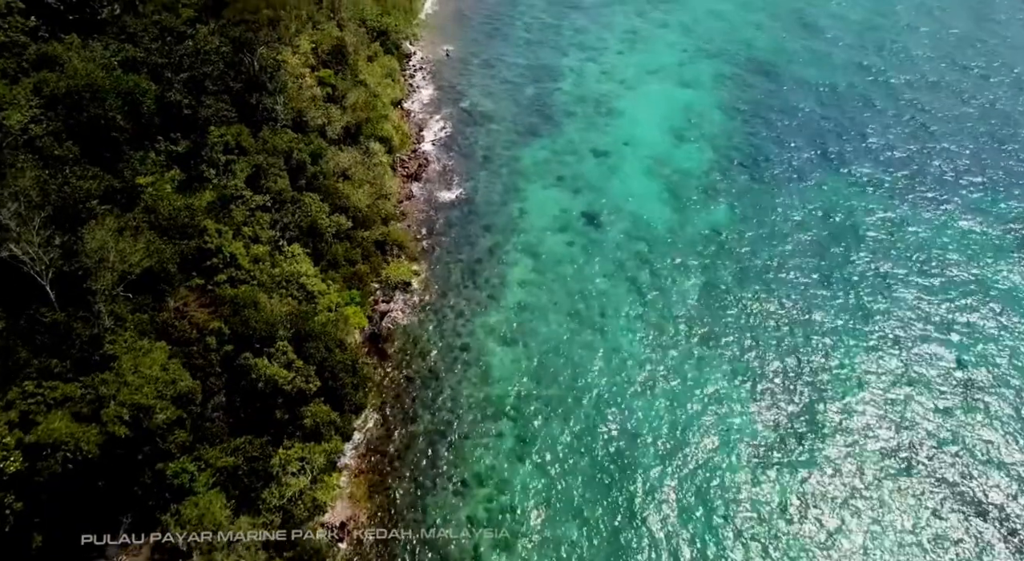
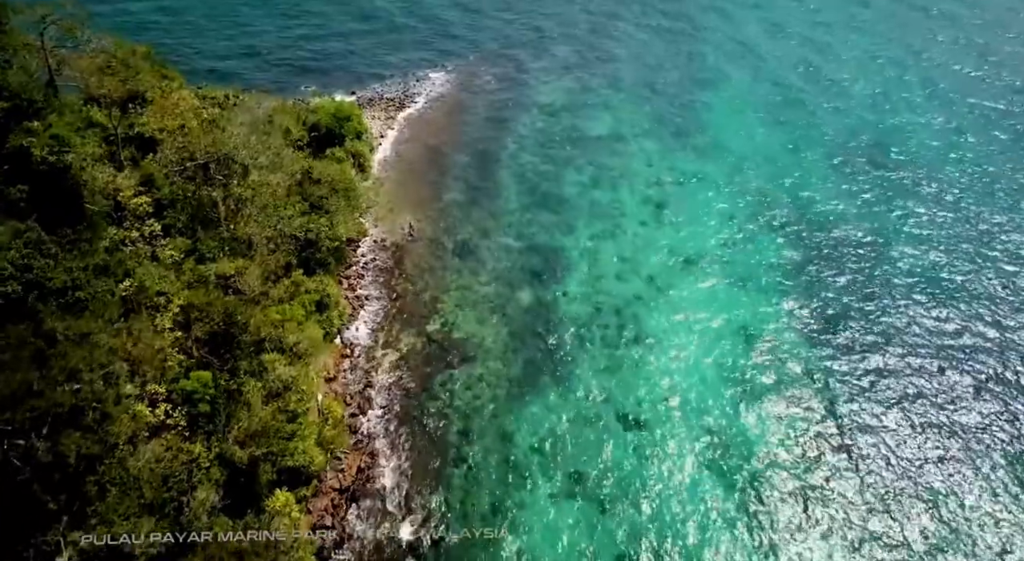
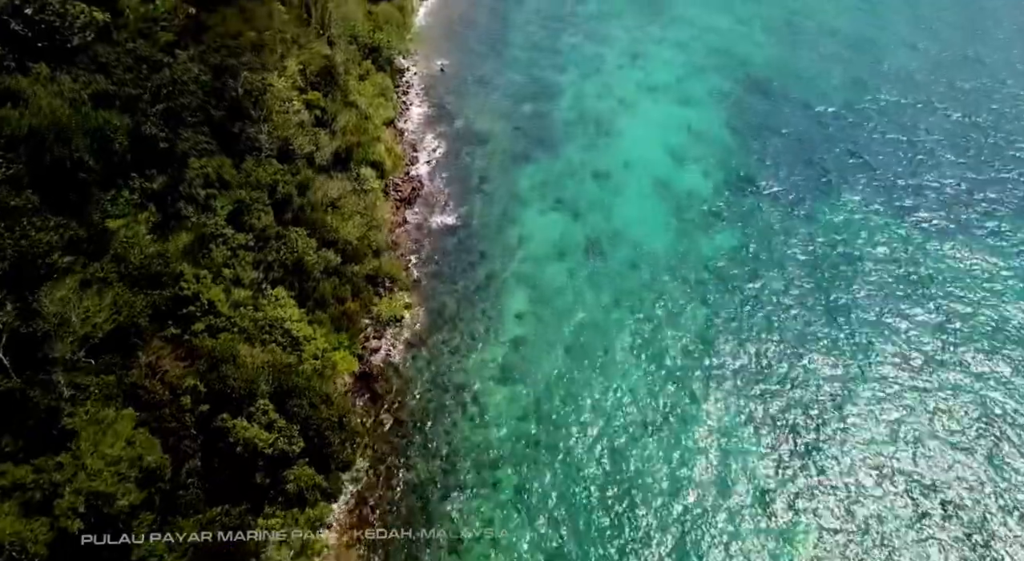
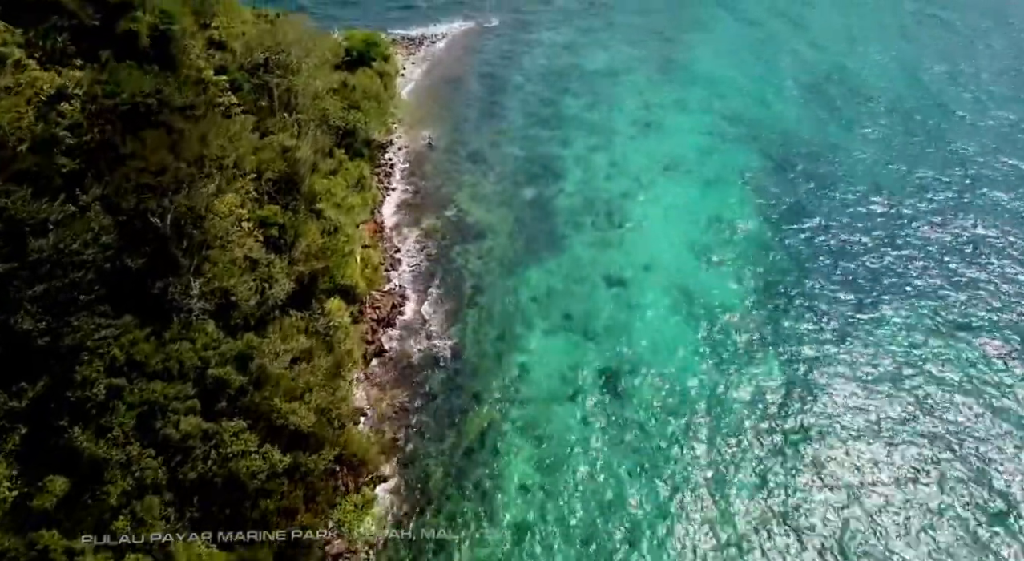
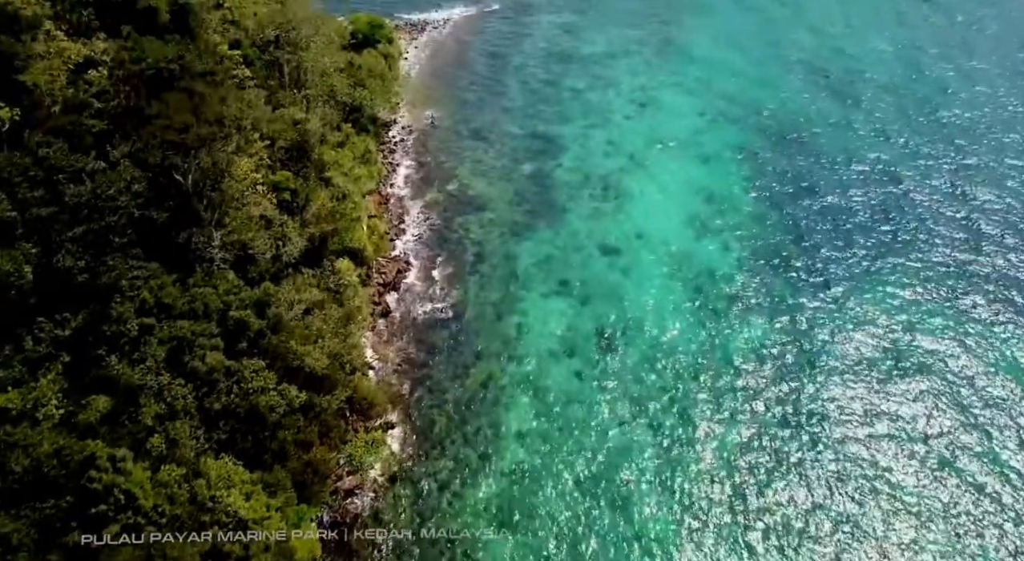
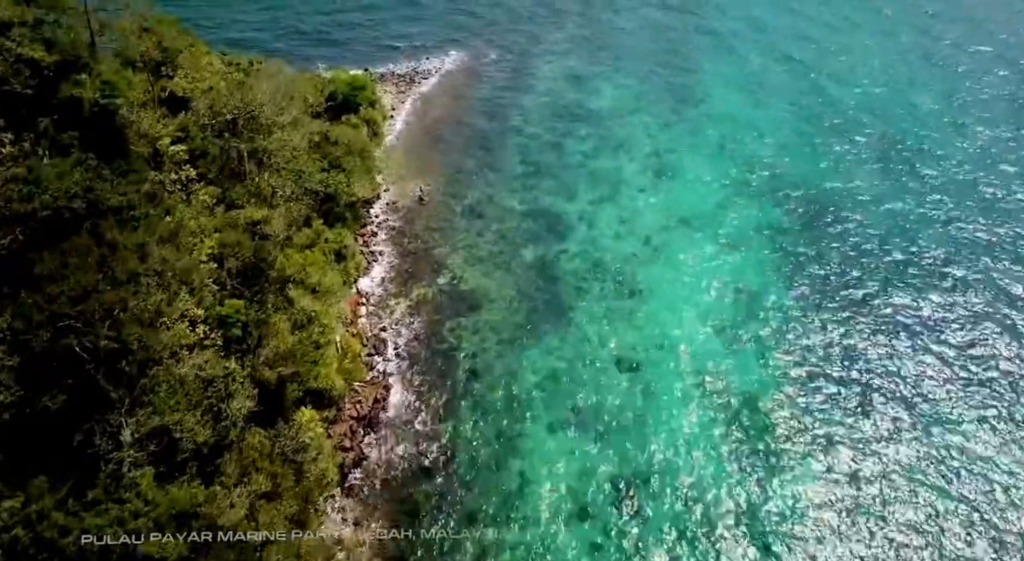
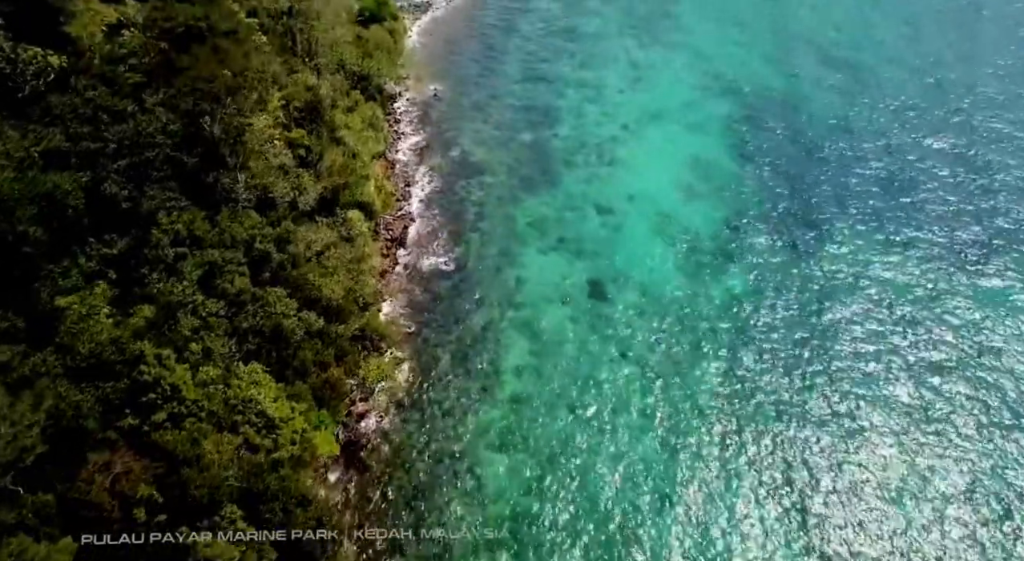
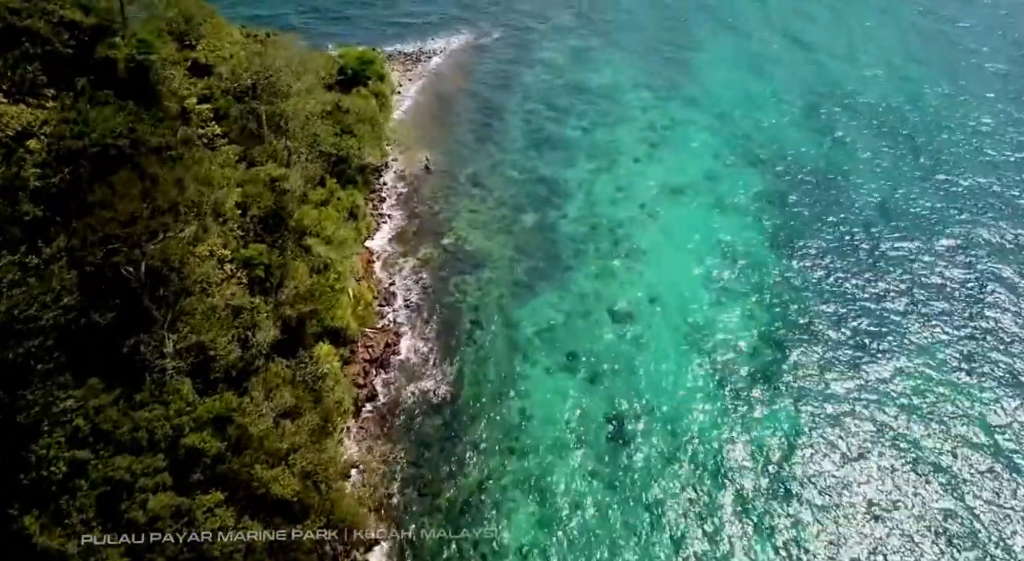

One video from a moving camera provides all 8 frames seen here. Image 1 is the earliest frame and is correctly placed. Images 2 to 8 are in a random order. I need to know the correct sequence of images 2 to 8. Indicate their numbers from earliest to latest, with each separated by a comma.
3, 7, 5, 4, 8, 6, 2
